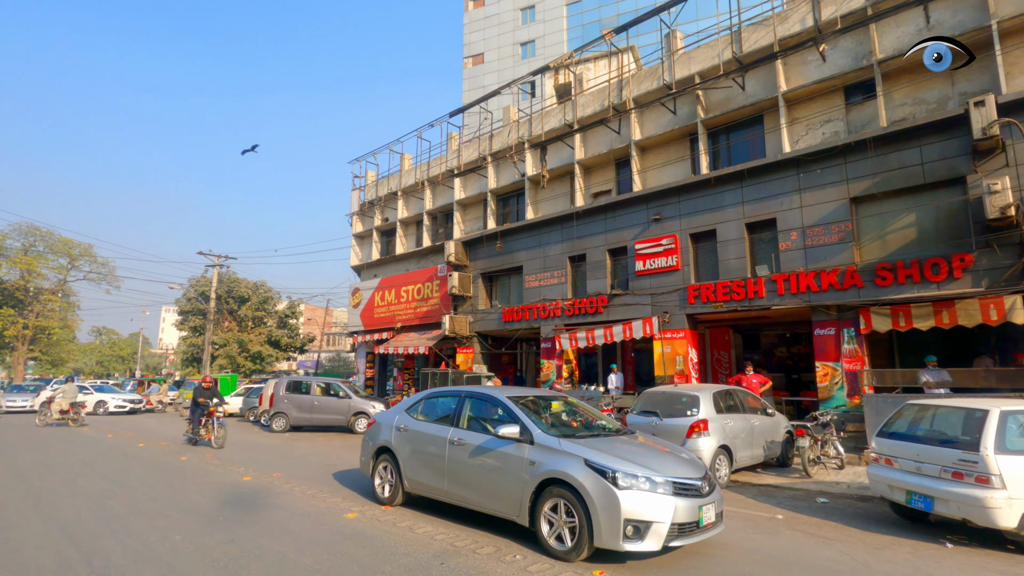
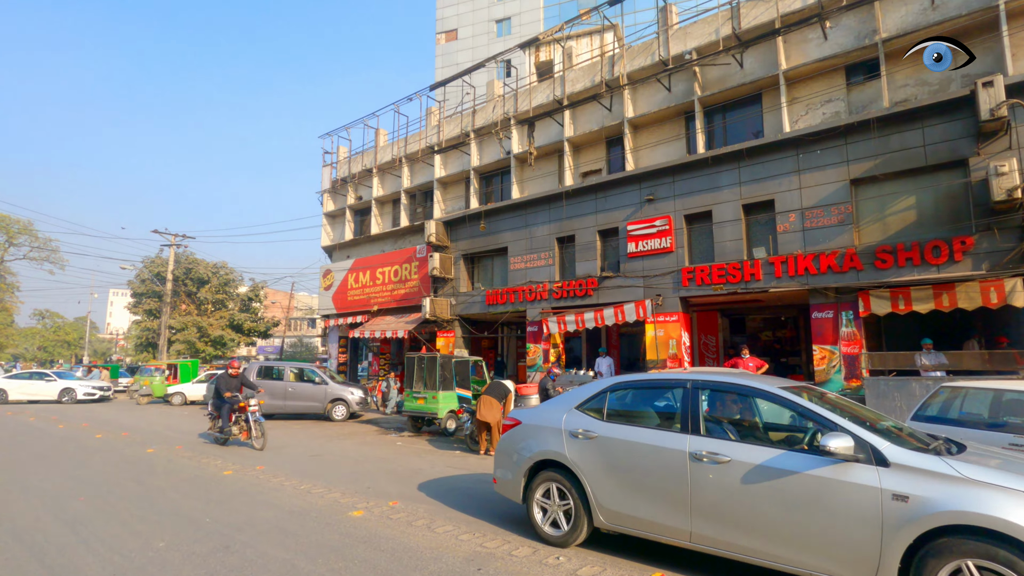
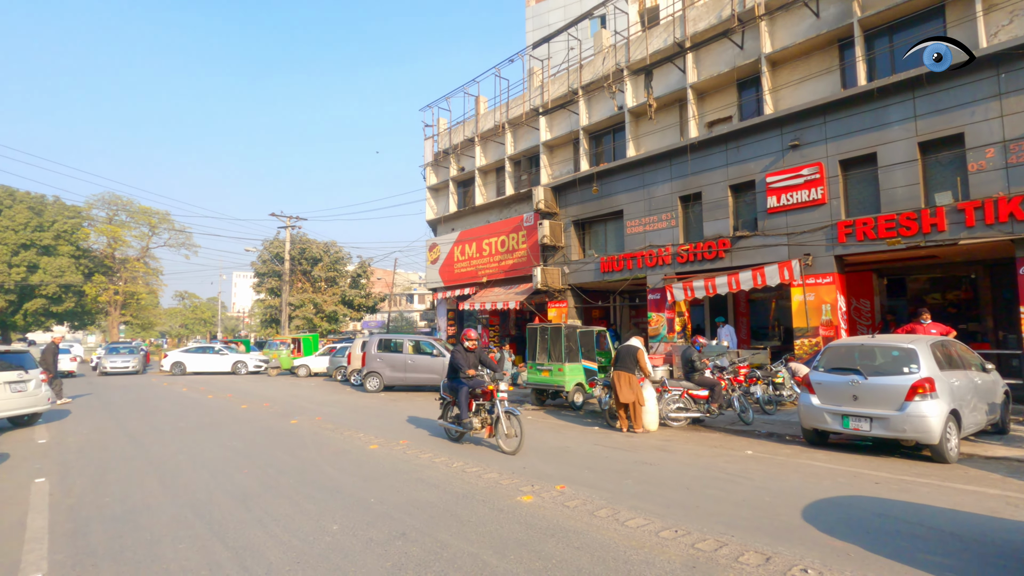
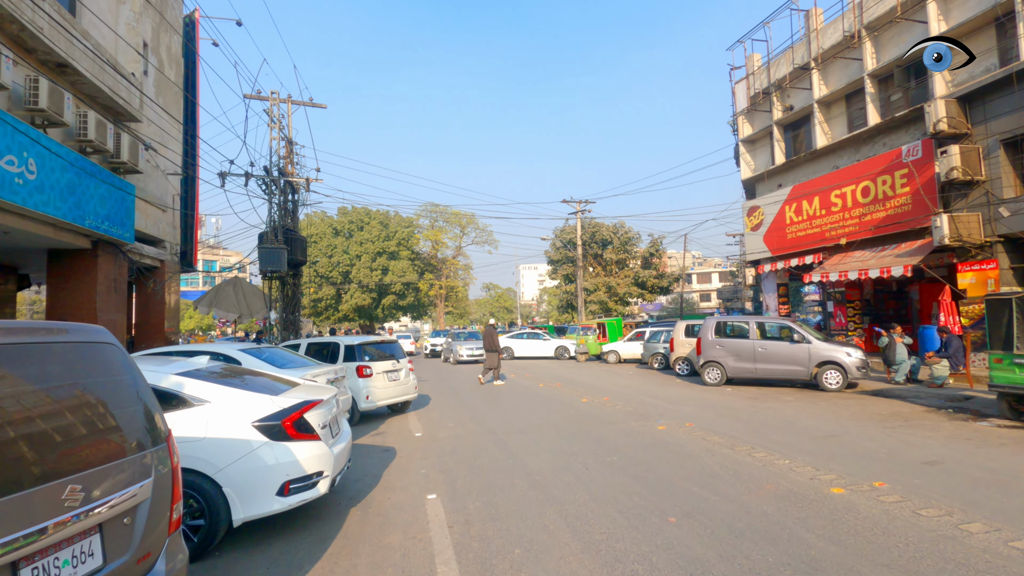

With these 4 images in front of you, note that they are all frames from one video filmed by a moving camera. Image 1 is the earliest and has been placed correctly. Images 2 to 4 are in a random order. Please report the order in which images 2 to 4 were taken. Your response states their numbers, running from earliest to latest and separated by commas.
2, 3, 4
